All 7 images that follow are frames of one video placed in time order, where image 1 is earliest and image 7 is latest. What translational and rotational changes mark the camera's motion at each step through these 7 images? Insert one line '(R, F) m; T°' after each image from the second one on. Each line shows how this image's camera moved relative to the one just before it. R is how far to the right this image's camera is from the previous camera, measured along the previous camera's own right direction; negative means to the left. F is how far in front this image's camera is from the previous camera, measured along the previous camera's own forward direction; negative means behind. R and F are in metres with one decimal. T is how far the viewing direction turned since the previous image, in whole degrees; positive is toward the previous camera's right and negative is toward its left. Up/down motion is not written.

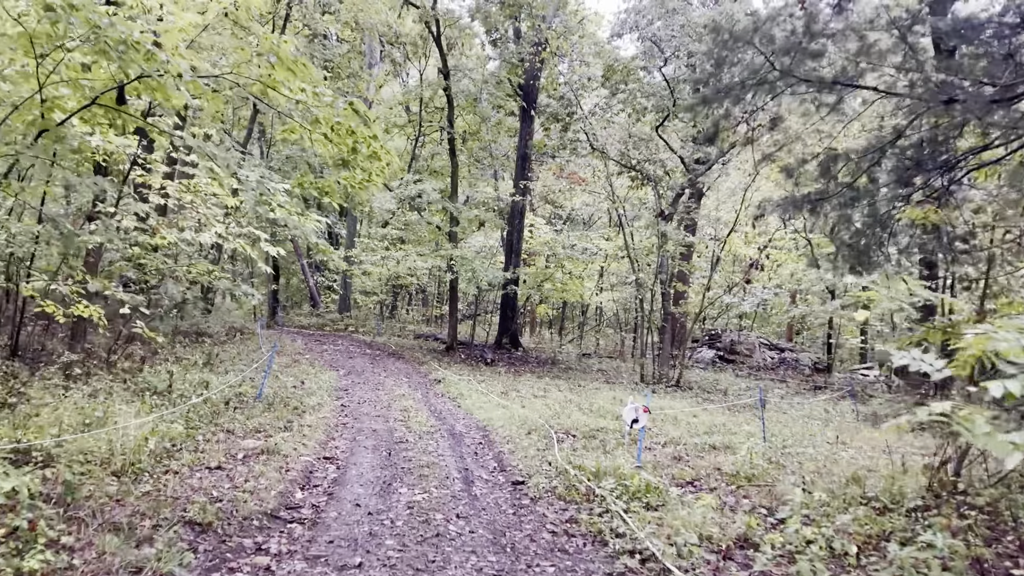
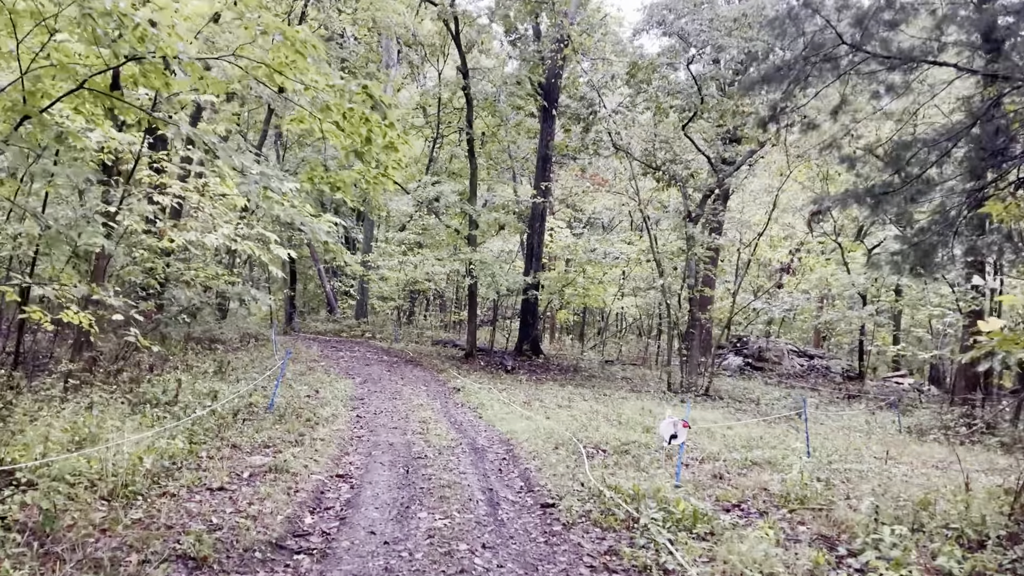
(-0.1, +0.6) m; -1°
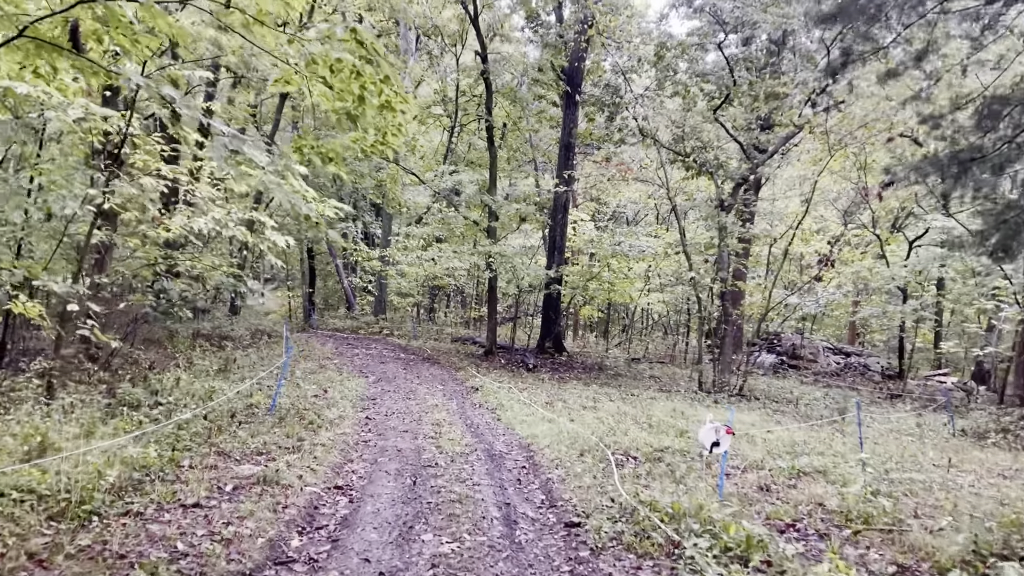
(0.0, +0.8) m; -2°
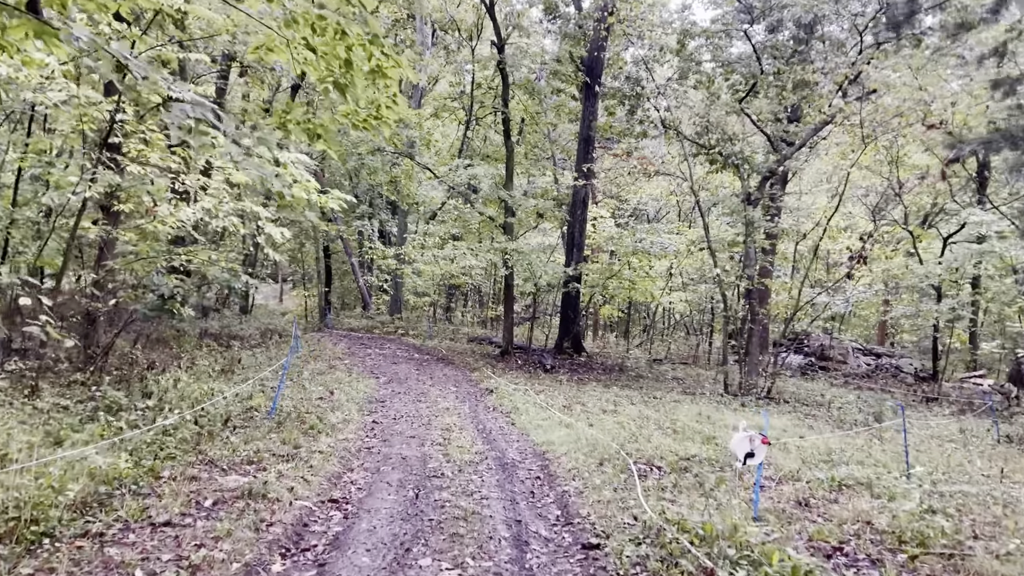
(+0.1, +0.6) m; -2°
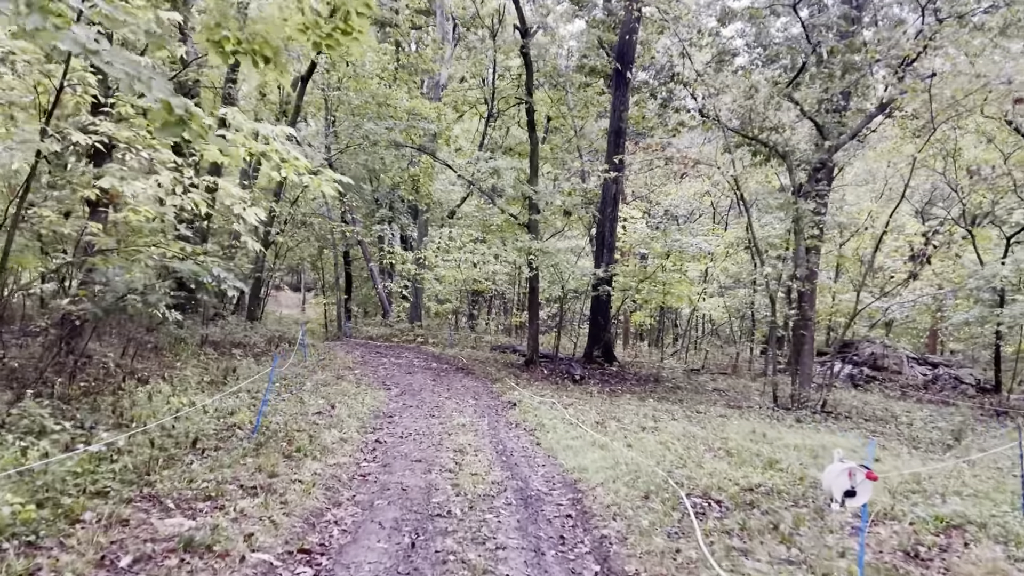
(0.0, +1.3) m; -2°
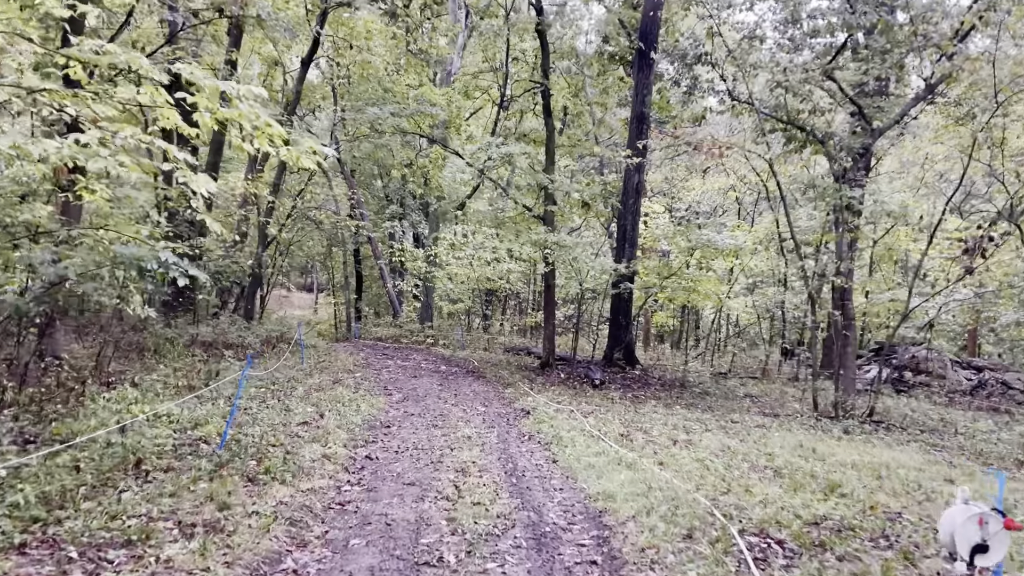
(0.0, +1.1) m; -1°
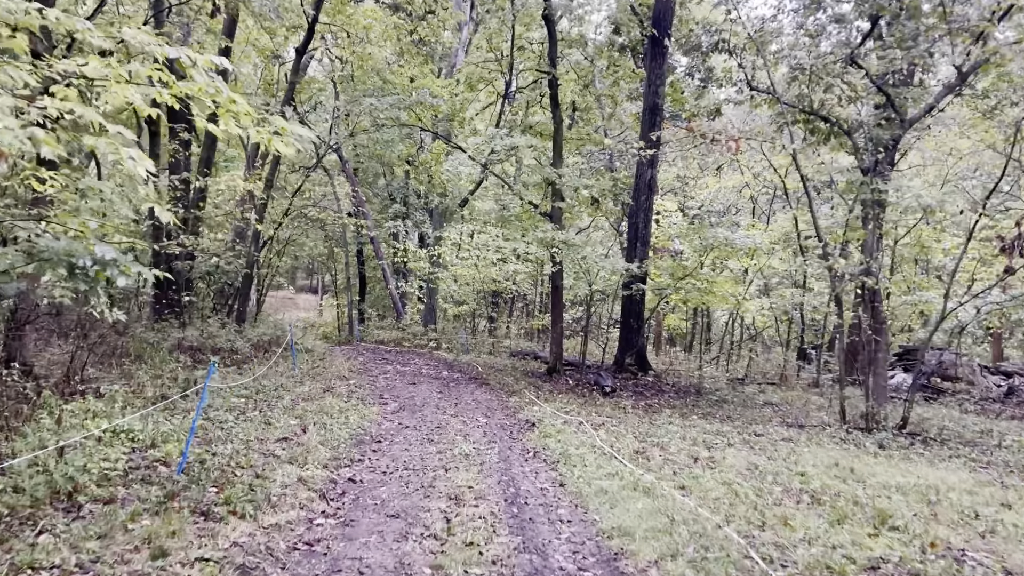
(+0.1, +0.8) m; -1°
